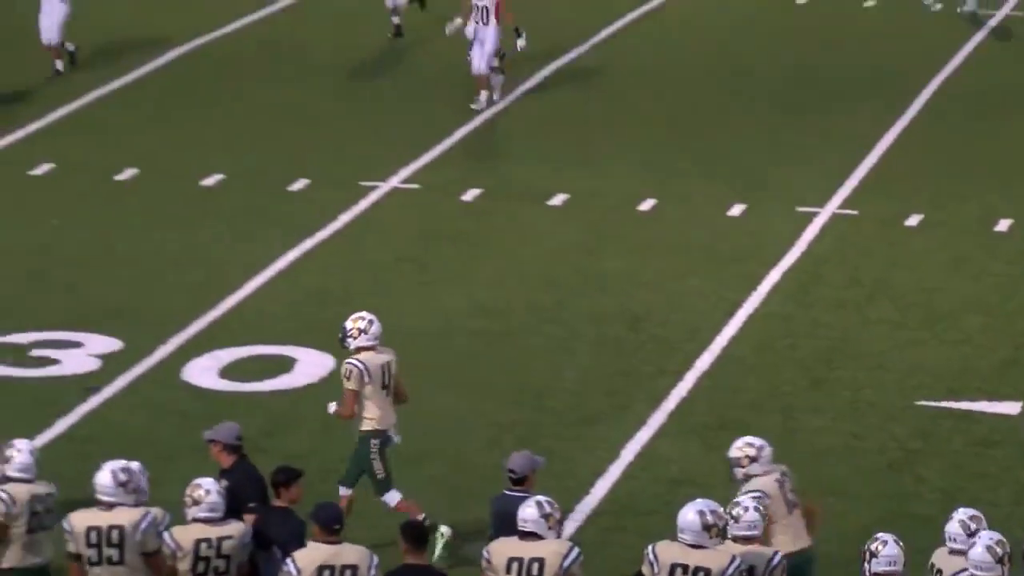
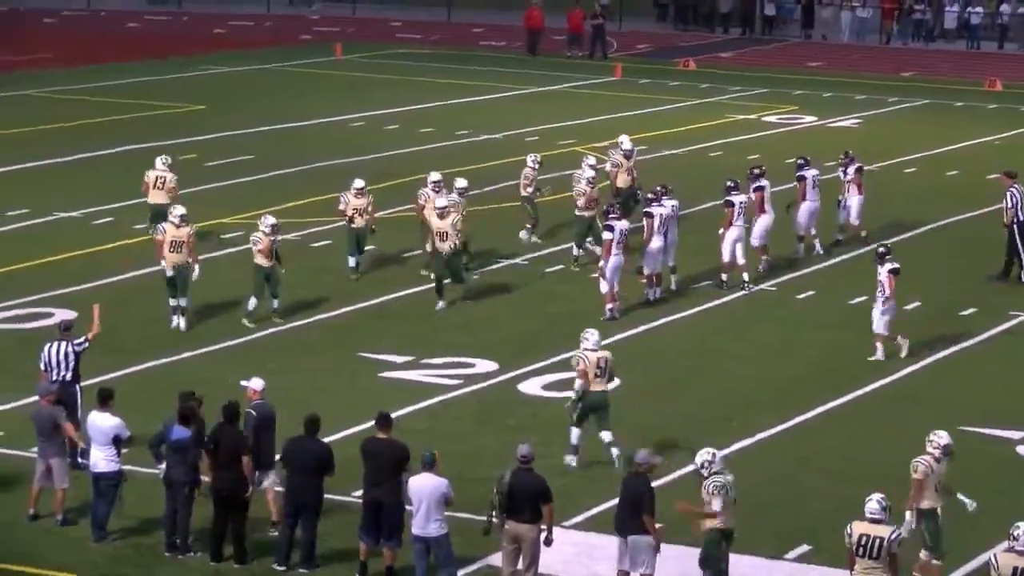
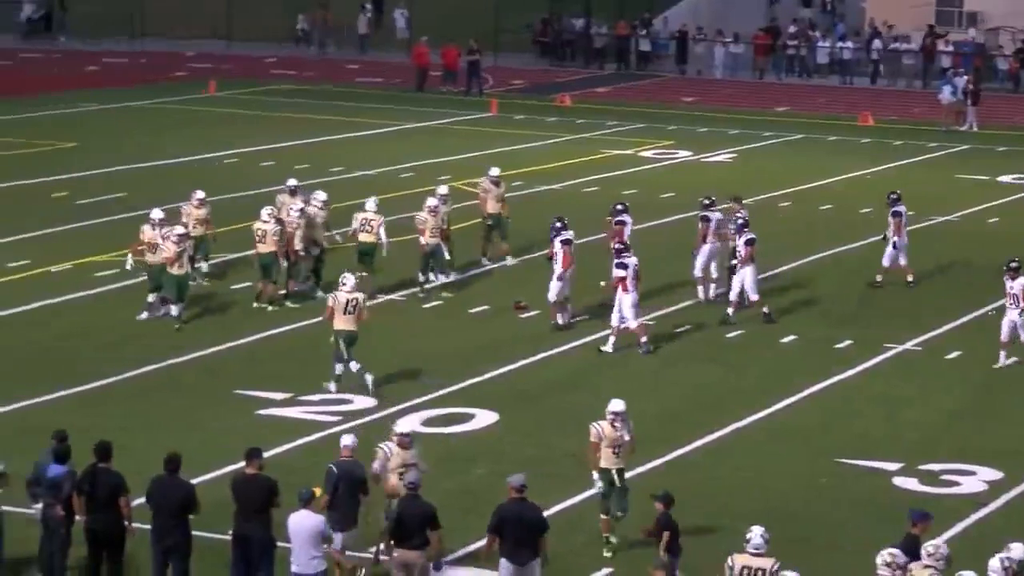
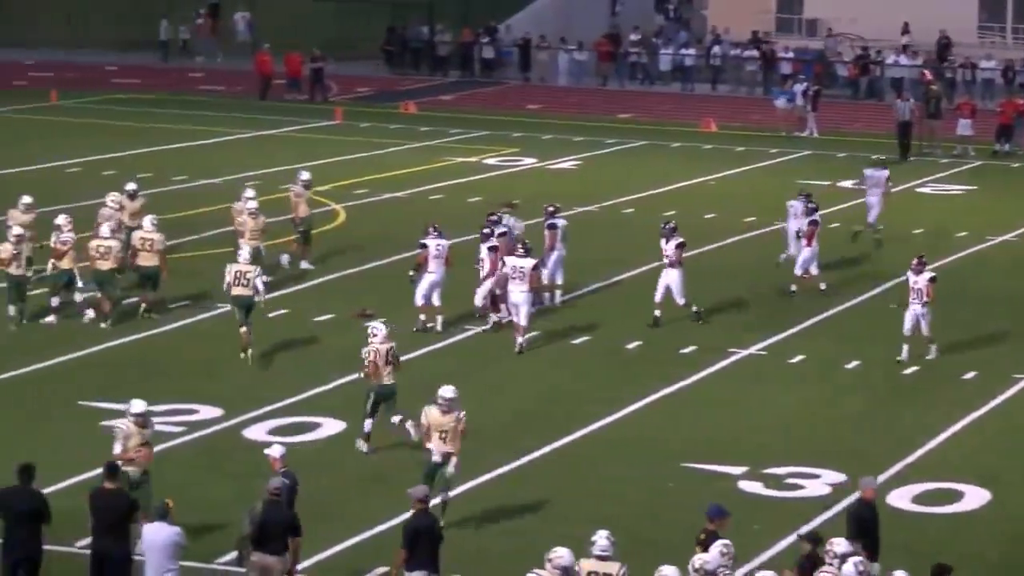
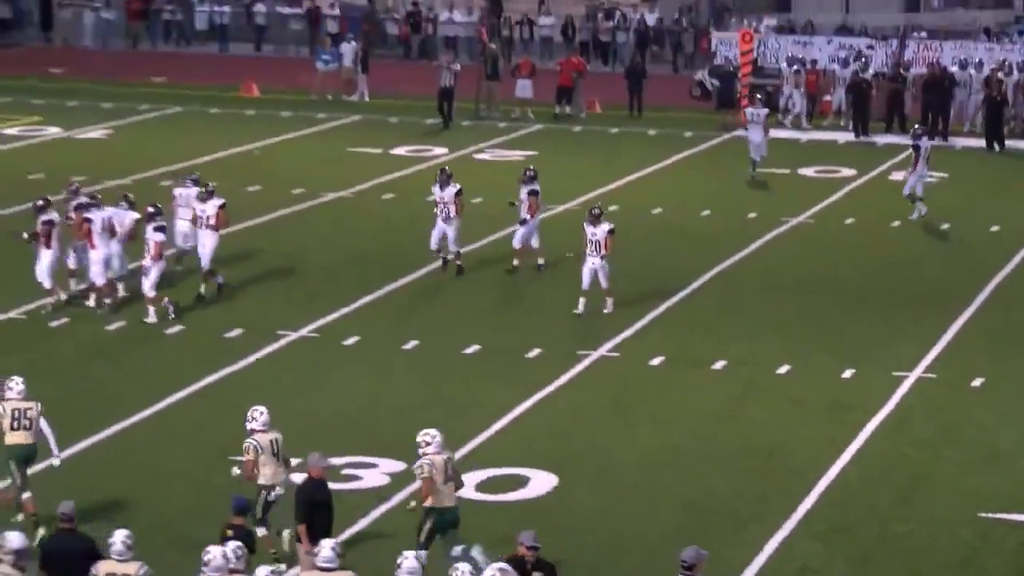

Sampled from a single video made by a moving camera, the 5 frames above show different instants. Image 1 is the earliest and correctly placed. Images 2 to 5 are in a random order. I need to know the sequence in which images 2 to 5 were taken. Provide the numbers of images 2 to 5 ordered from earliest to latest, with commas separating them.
5, 4, 3, 2
